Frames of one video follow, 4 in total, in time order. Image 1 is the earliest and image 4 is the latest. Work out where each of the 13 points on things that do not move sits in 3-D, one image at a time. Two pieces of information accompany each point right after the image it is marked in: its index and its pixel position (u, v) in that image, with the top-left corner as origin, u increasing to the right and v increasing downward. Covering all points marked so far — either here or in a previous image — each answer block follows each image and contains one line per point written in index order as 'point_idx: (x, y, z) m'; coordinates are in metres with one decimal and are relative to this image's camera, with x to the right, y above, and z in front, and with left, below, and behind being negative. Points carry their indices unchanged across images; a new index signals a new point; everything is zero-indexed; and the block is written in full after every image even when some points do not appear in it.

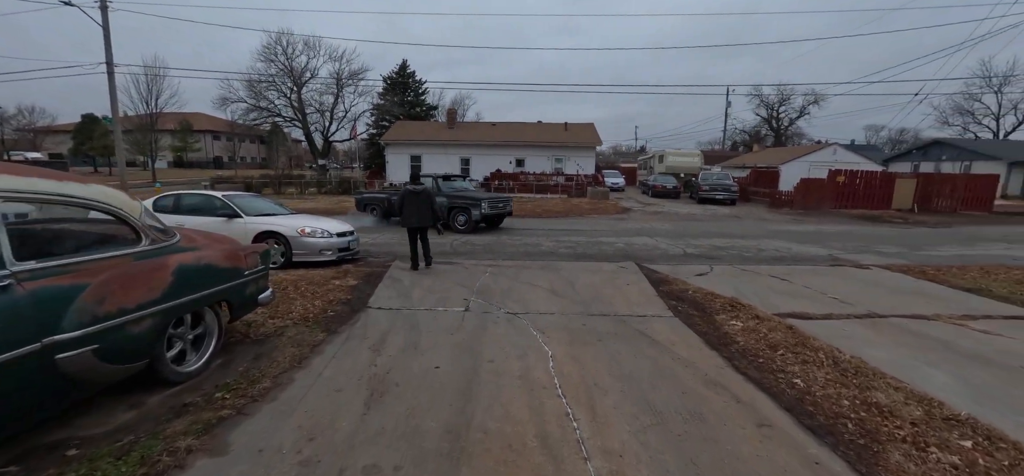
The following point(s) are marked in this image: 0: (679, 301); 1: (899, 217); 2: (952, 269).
0: (+2.1, -0.8, +5.5) m
1: (+16.3, +0.8, +17.9) m
2: (+8.5, -0.6, +8.2) m
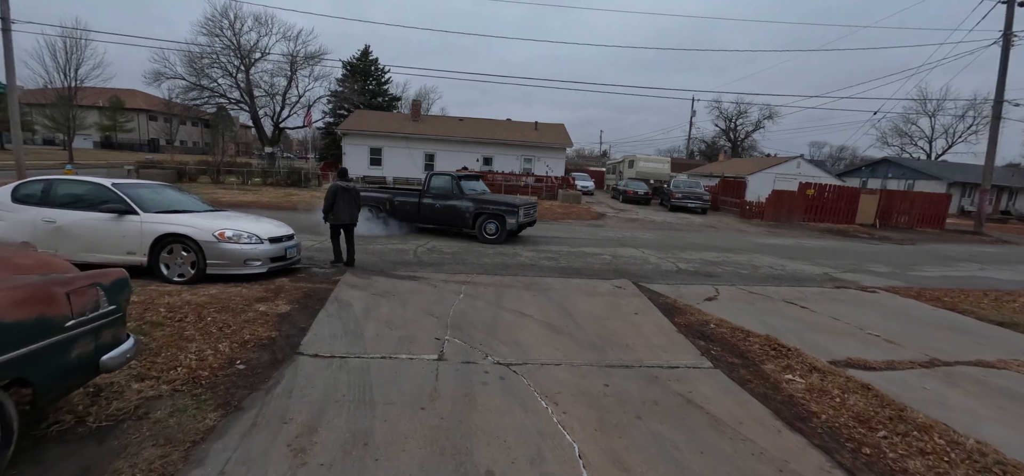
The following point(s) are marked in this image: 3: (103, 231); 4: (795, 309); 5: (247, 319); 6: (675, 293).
0: (+2.0, -1.1, +4.4) m
1: (+15.0, +0.2, +18.1) m
2: (+8.1, -1.0, +7.7) m
3: (-5.1, +0.1, +5.3) m
4: (+4.0, -1.0, +6.0) m
5: (-2.5, -0.8, +4.0) m
6: (+2.5, -0.8, +6.4) m
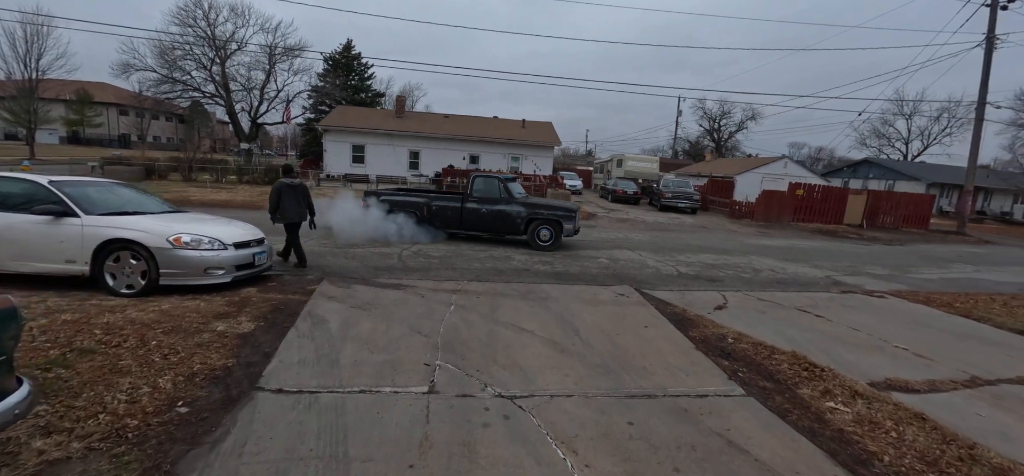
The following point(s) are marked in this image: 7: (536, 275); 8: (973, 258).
0: (+2.0, -1.1, +3.9) m
1: (+14.5, +0.2, +18.0) m
2: (+8.0, -1.1, +7.4) m
3: (-5.1, 0.0, +4.6) m
4: (+4.0, -1.1, +5.6) m
5: (-2.5, -0.8, +3.4) m
6: (+2.4, -0.9, +6.0) m
7: (+0.4, -0.6, +6.8) m
8: (+14.7, -0.7, +13.5) m
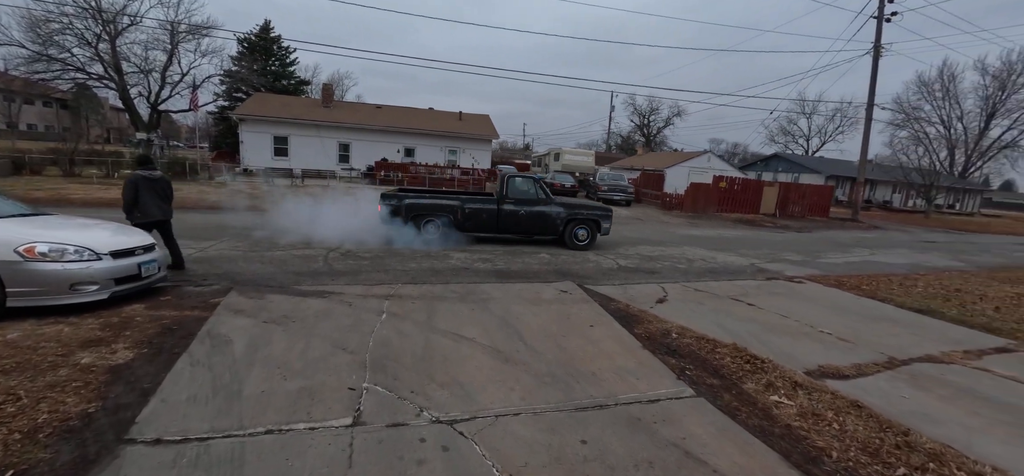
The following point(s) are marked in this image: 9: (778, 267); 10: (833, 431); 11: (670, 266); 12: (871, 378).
0: (+1.5, -1.1, +3.8) m
1: (+11.8, +0.7, +19.6) m
2: (+6.9, -0.8, +8.2) m
3: (-5.7, -0.1, +3.5) m
4: (+3.2, -0.9, +5.8) m
5: (-2.9, -0.9, +2.7) m
6: (+1.6, -0.8, +6.0) m
7: (-0.5, -0.5, +6.4) m
8: (+12.7, -0.2, +15.1) m
9: (+5.8, -0.6, +9.3) m
10: (+2.2, -1.3, +2.9) m
11: (+3.1, -0.6, +8.5) m
12: (+3.2, -1.2, +3.8) m
